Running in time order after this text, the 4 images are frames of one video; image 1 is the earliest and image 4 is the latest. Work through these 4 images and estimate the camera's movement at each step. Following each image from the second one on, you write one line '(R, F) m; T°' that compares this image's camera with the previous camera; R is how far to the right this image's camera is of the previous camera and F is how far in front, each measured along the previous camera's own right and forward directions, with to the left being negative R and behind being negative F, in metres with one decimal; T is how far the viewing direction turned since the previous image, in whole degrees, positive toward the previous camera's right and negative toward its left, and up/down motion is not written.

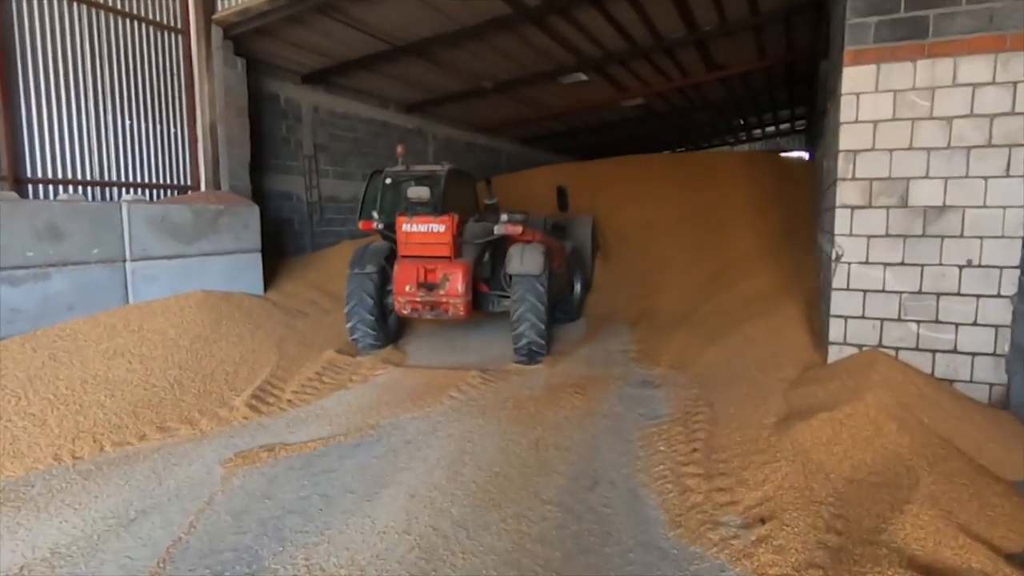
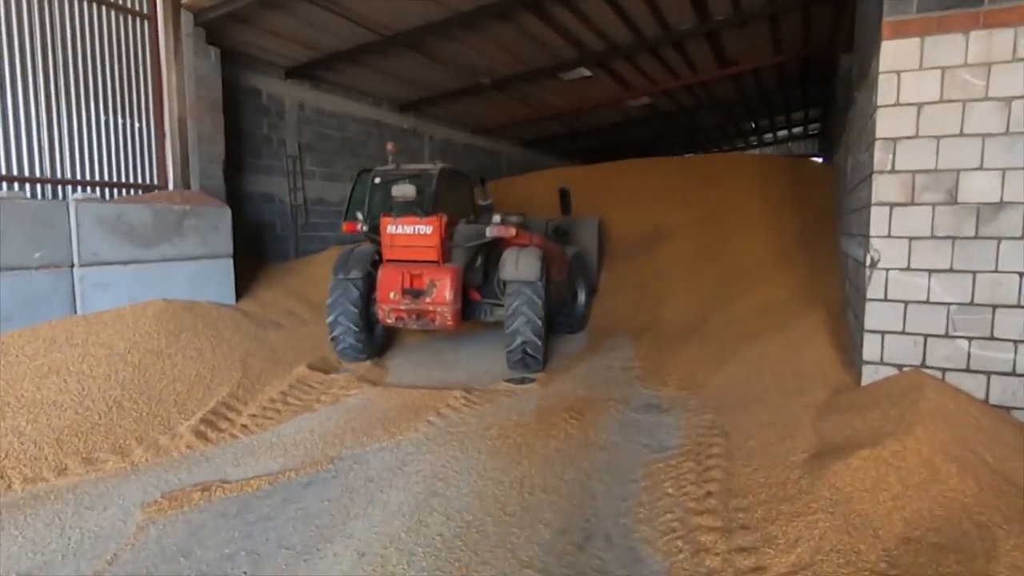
(+0.1, +0.5) m; -1°
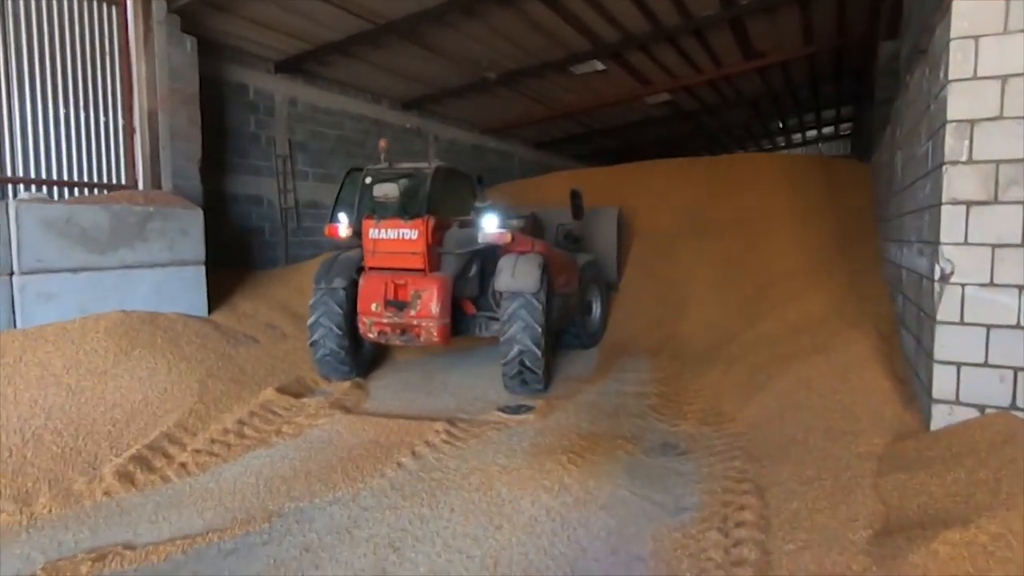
(+0.2, +0.5) m; -2°
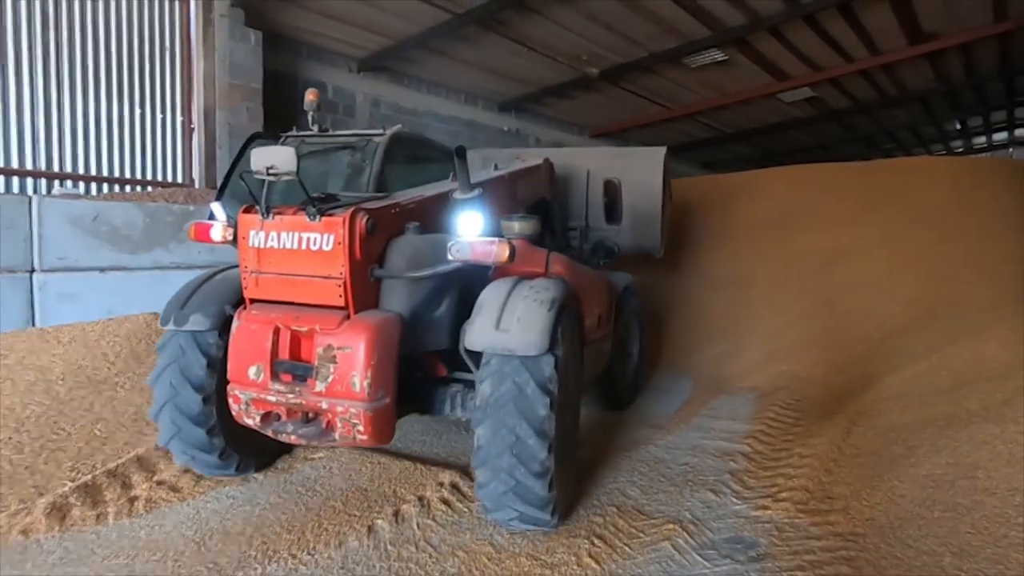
(+0.4, +0.7) m; -12°
